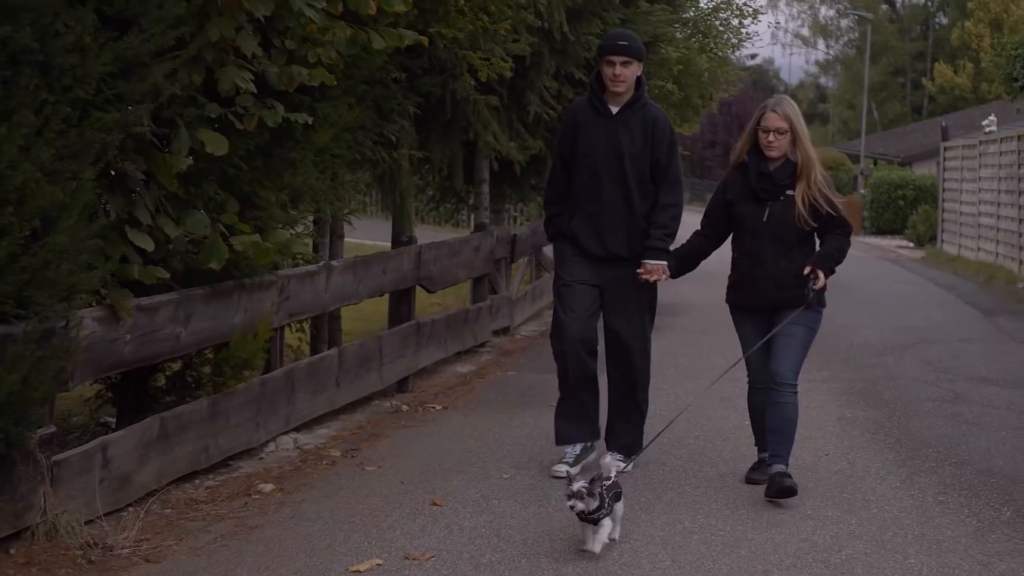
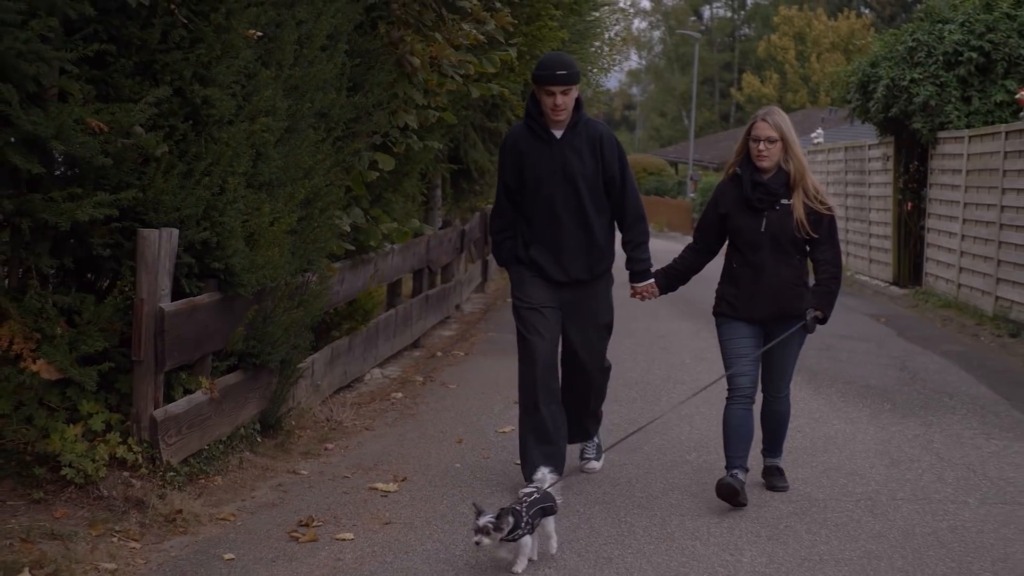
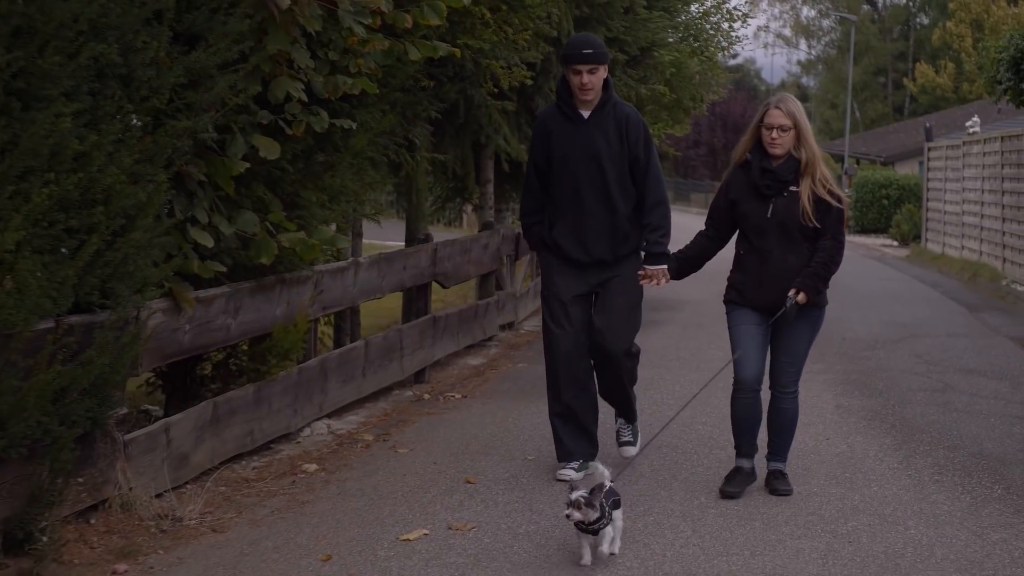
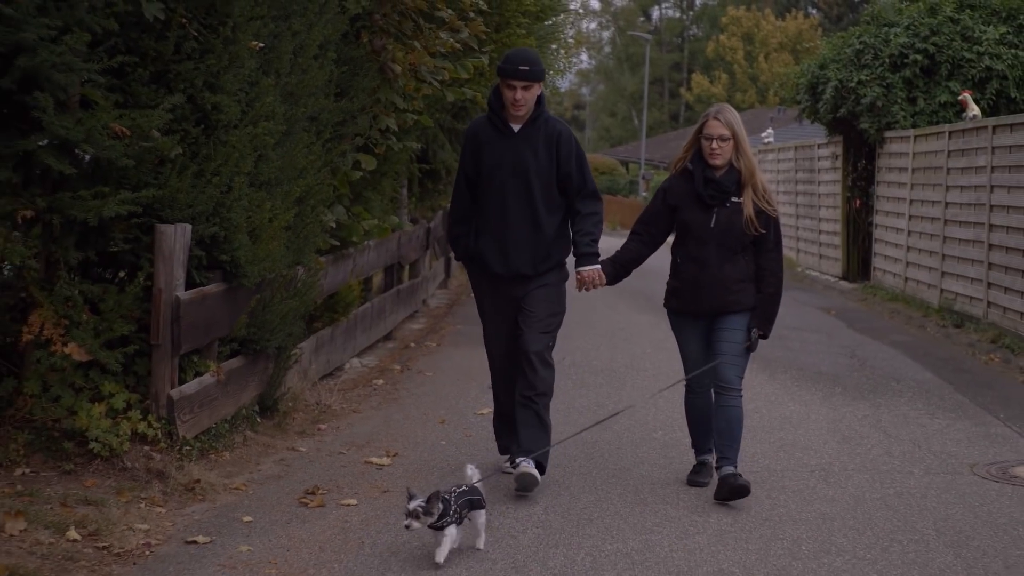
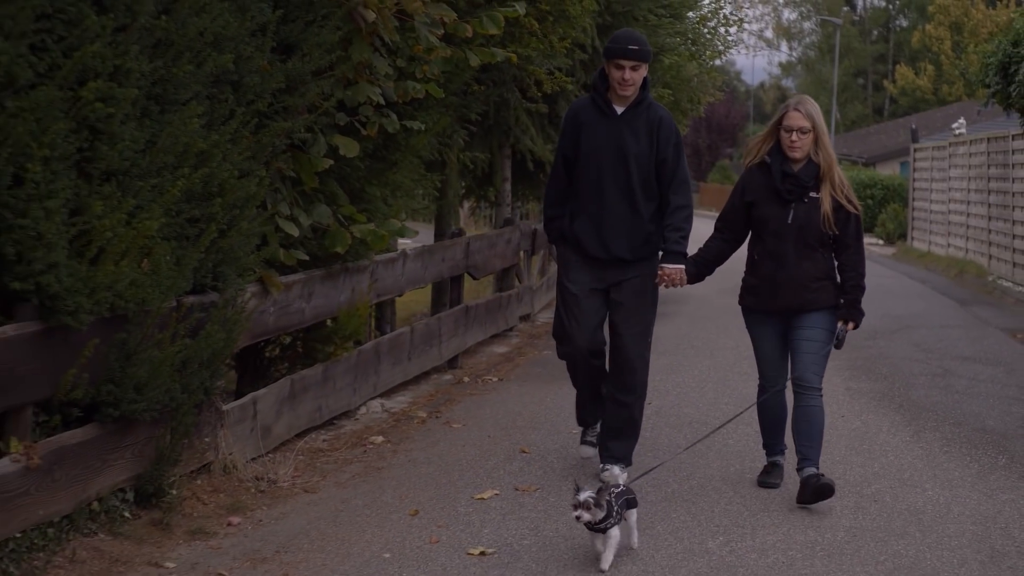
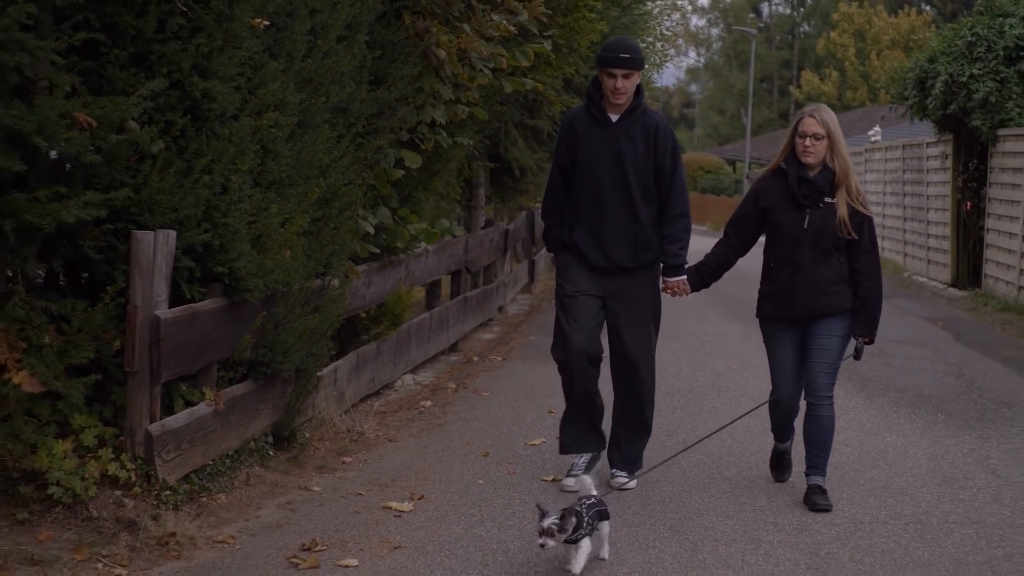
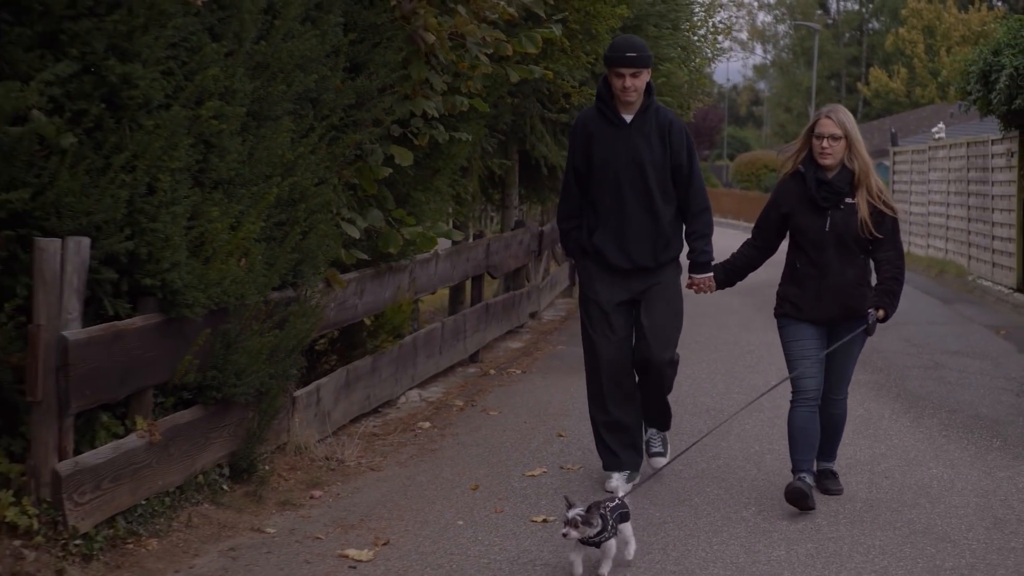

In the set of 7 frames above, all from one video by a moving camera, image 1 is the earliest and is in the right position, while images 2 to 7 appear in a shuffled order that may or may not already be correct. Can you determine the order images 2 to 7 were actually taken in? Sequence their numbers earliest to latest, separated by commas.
3, 5, 7, 6, 2, 4
